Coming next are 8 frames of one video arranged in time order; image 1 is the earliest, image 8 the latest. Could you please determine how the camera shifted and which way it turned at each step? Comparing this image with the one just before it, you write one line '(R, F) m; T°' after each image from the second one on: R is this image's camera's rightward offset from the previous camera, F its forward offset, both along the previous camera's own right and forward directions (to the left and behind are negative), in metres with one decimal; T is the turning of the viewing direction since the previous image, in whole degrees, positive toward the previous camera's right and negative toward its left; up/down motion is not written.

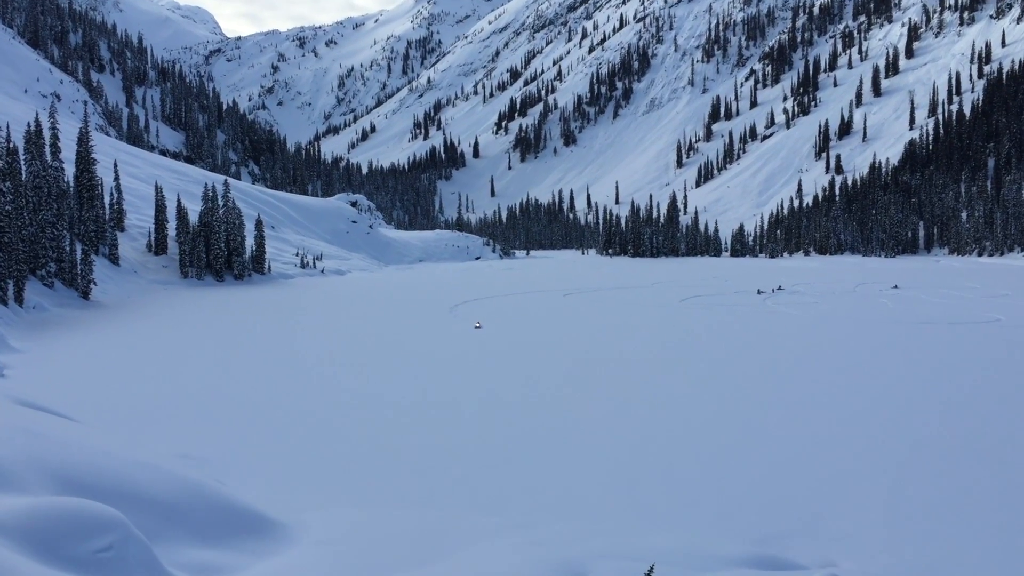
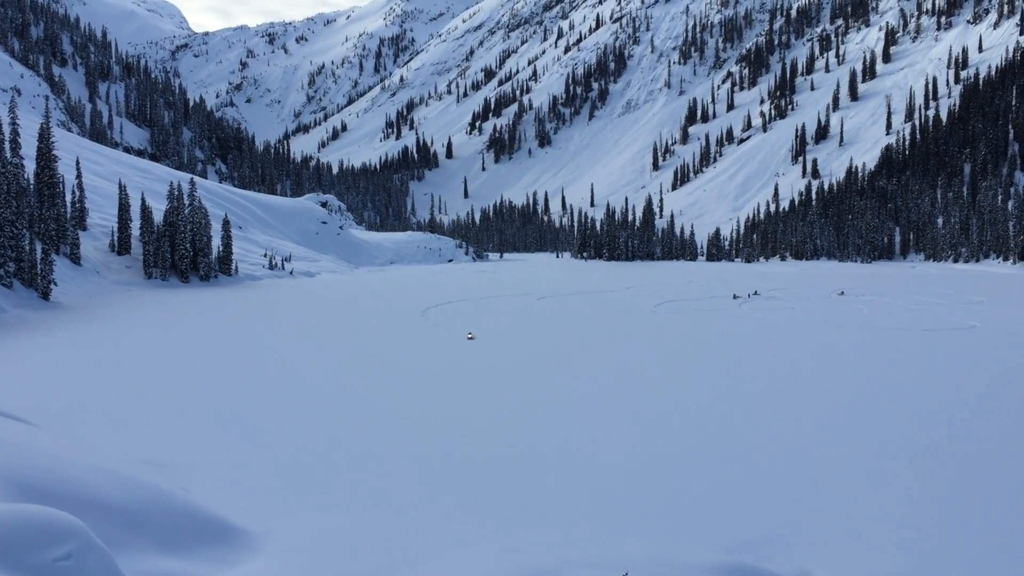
(-0.1, +0.5) m; +2°
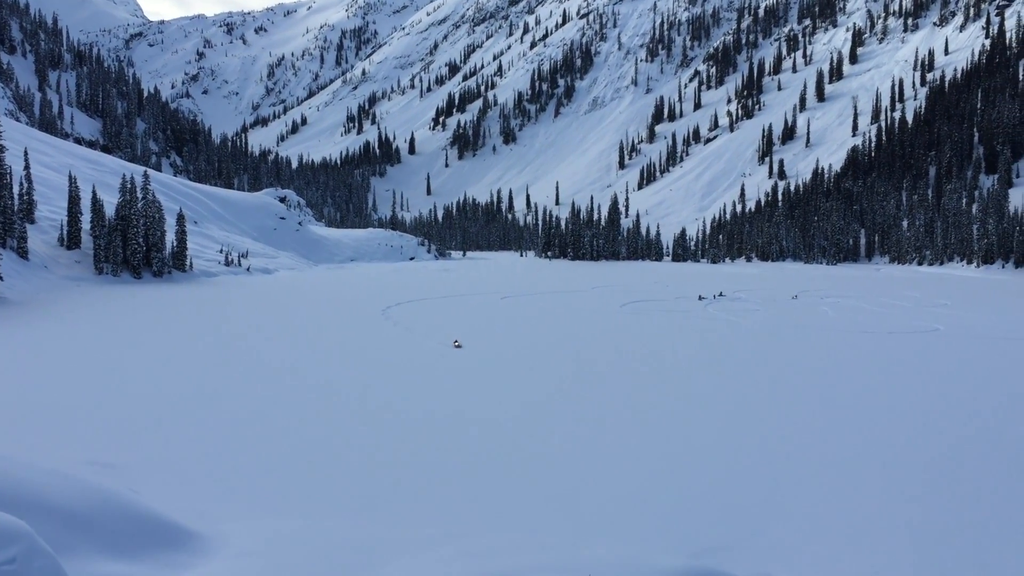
(-0.2, +0.5) m; +2°
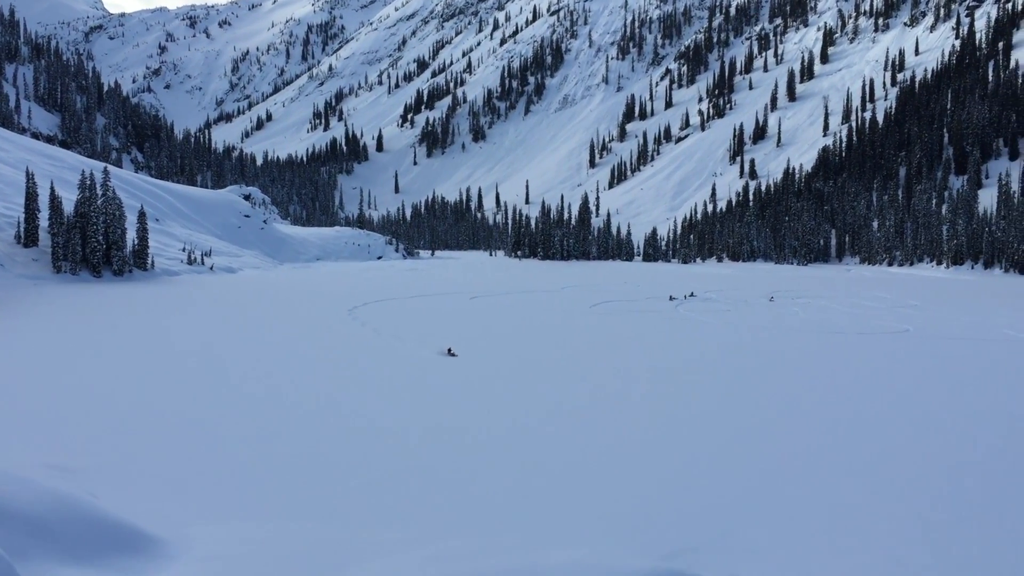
(-0.1, +0.4) m; +2°
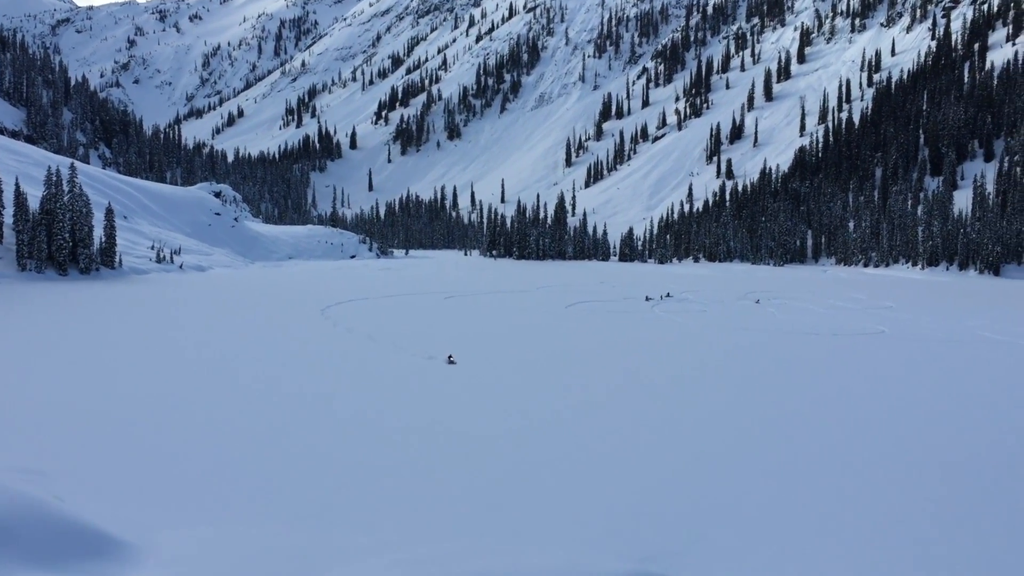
(-0.1, +0.3) m; +1°
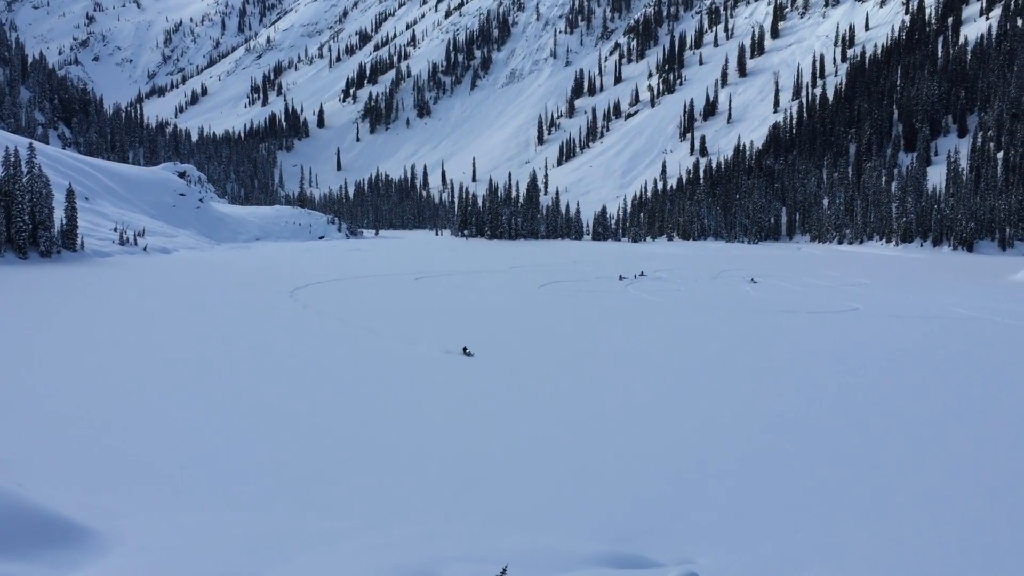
(0.0, +0.4) m; +2°
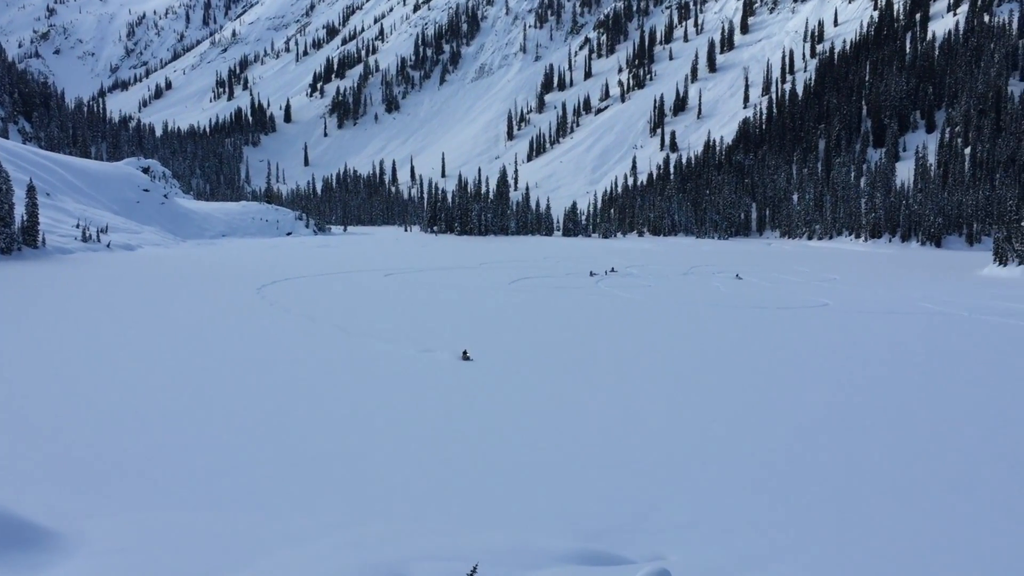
(0.0, +0.2) m; +2°
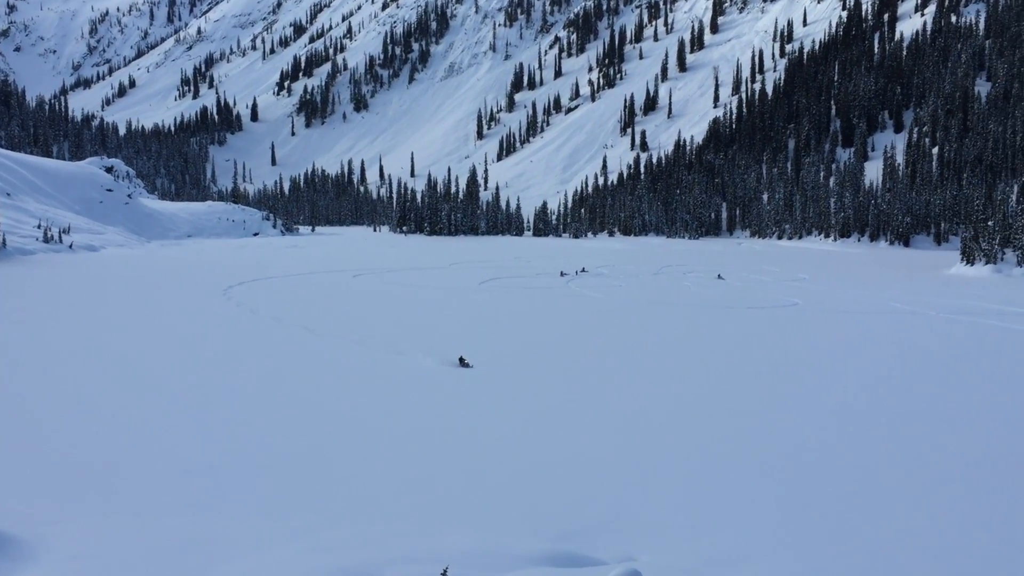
(-0.1, +0.2) m; +2°
